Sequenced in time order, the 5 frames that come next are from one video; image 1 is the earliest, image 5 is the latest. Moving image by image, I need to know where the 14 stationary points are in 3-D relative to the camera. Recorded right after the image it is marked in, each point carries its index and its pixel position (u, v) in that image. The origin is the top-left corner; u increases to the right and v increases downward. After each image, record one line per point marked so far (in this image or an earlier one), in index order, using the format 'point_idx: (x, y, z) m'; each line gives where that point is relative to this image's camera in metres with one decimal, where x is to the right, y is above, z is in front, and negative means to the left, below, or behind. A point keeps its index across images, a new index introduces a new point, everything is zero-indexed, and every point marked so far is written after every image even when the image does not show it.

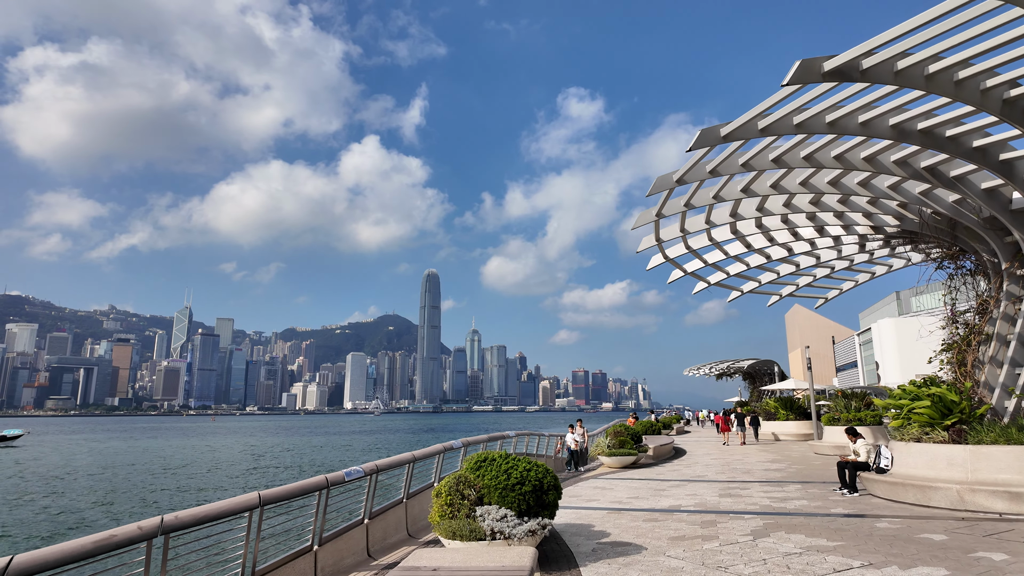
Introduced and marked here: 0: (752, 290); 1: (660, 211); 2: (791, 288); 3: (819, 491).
0: (+7.6, -0.1, +18.3) m
1: (+3.0, +1.6, +11.8) m
2: (+9.1, 0.0, +18.9) m
3: (+6.2, -4.1, +11.7) m
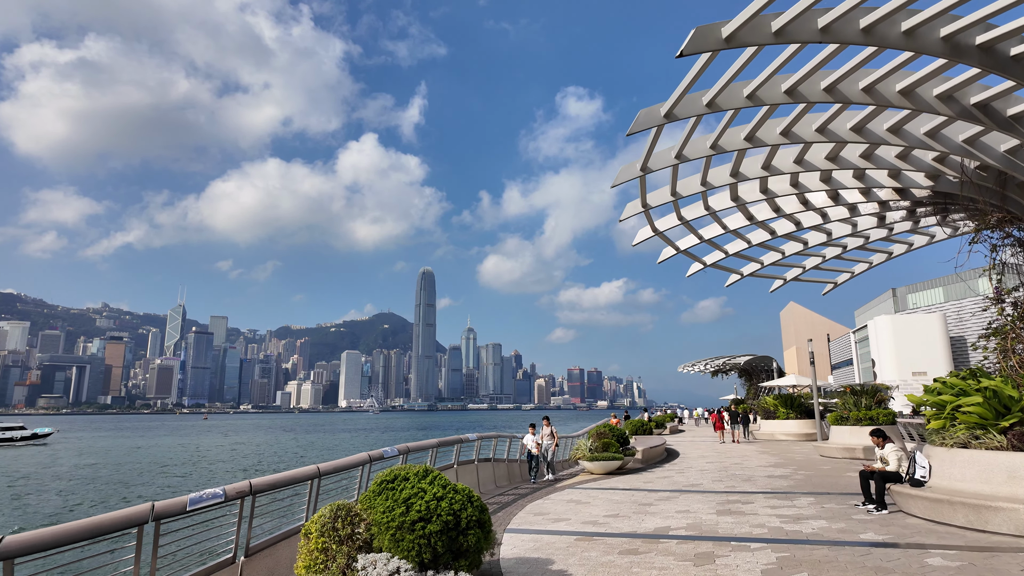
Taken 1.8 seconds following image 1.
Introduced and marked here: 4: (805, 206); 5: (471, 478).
0: (+6.7, +0.4, +16.3) m
1: (+2.2, +2.1, +9.7) m
2: (+8.3, +0.5, +16.8) m
3: (+5.4, -3.6, +9.7) m
4: (+6.2, +1.7, +12.3) m
5: (-0.8, -3.8, +11.8) m
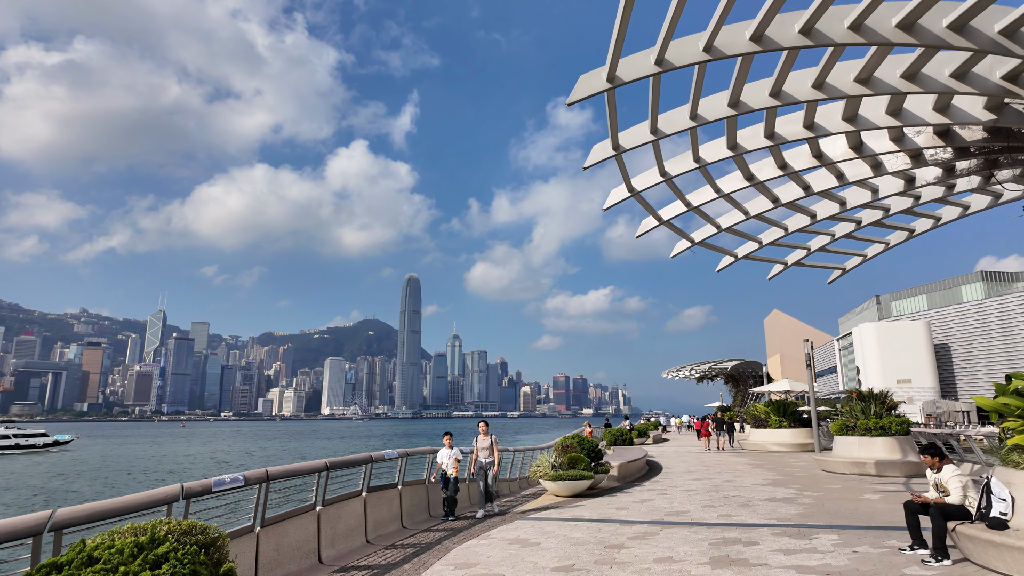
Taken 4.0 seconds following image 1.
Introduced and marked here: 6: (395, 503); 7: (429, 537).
0: (+5.6, +0.8, +13.7) m
1: (+1.2, +2.5, +7.1) m
2: (+7.1, +0.8, +14.3) m
3: (+4.4, -3.2, +7.0) m
4: (+5.1, +2.1, +9.7) m
5: (-1.9, -3.3, +9.0) m
6: (-1.8, -3.3, +9.0) m
7: (-1.2, -3.6, +8.4) m
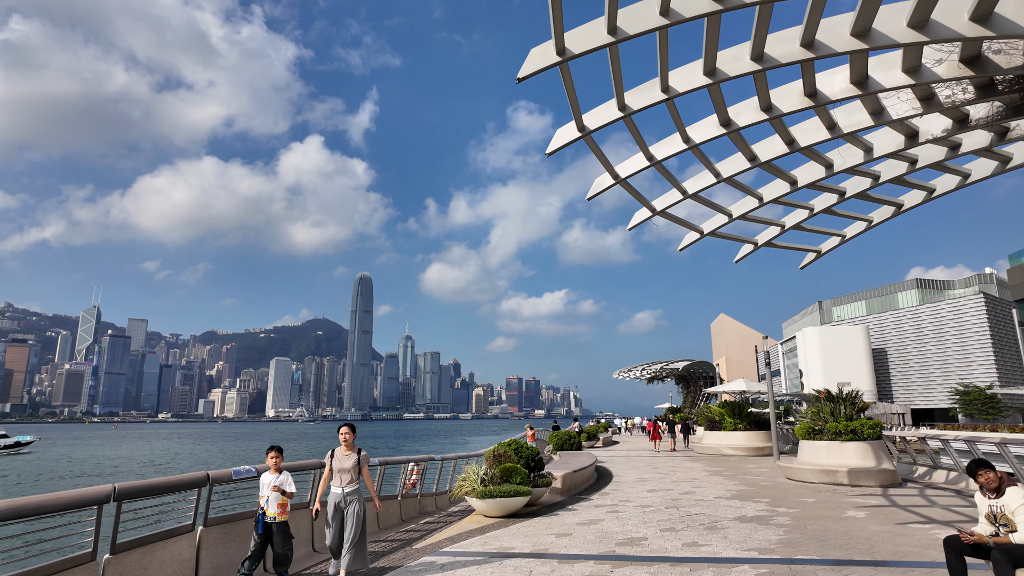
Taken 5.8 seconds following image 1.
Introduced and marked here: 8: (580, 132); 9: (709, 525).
0: (+4.2, +1.1, +11.8) m
1: (+0.4, +3.0, +4.8) m
2: (+5.6, +1.2, +12.5) m
3: (+3.4, -2.8, +5.1) m
4: (+4.0, +2.5, +7.8) m
5: (-3.0, -2.8, +6.5) m
6: (-2.9, -2.8, +6.5) m
7: (-2.3, -3.1, +6.0) m
8: (+0.9, +2.1, +7.9) m
9: (+3.1, -3.7, +9.0) m
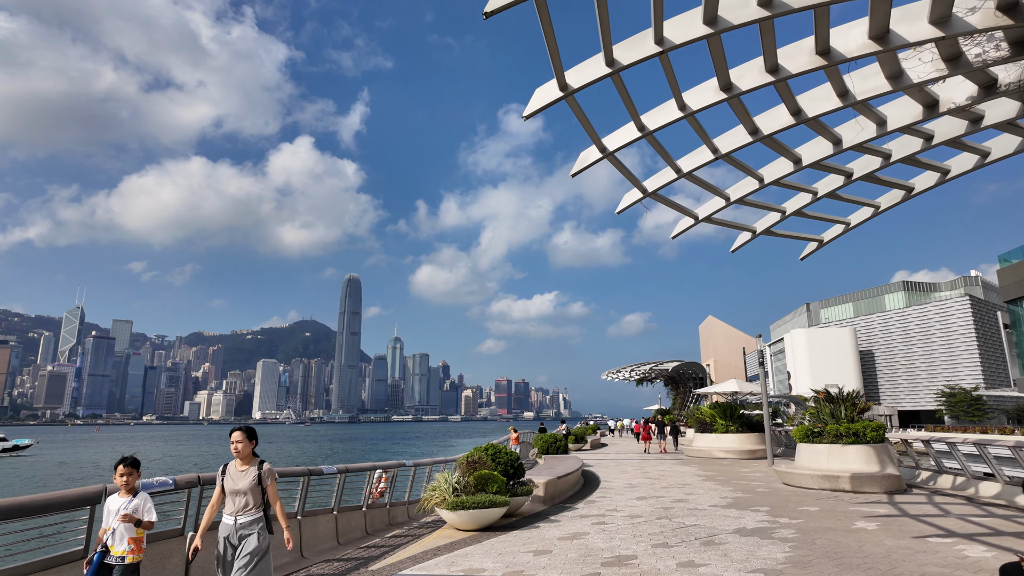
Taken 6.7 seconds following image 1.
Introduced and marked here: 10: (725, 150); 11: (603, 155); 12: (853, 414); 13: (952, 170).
0: (+3.7, +1.3, +10.9) m
1: (+0.1, +3.2, +3.9) m
2: (+5.2, +1.3, +11.6) m
3: (+3.1, -2.6, +4.1) m
4: (+3.7, +2.7, +6.9) m
5: (-3.3, -2.6, +5.5) m
6: (-3.3, -2.6, +5.4) m
7: (-2.6, -2.9, +4.9) m
8: (+0.6, +2.3, +6.9) m
9: (+2.7, -3.5, +8.1) m
10: (+3.2, +2.1, +8.7) m
11: (+1.2, +1.9, +8.3) m
12: (+8.4, -3.1, +14.4) m
13: (+7.3, +2.0, +9.7) m
